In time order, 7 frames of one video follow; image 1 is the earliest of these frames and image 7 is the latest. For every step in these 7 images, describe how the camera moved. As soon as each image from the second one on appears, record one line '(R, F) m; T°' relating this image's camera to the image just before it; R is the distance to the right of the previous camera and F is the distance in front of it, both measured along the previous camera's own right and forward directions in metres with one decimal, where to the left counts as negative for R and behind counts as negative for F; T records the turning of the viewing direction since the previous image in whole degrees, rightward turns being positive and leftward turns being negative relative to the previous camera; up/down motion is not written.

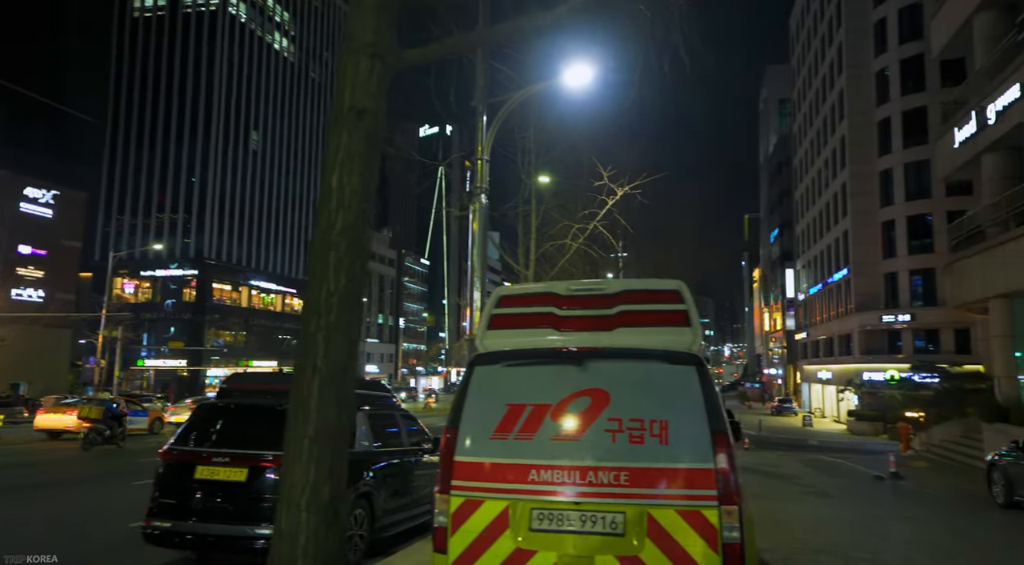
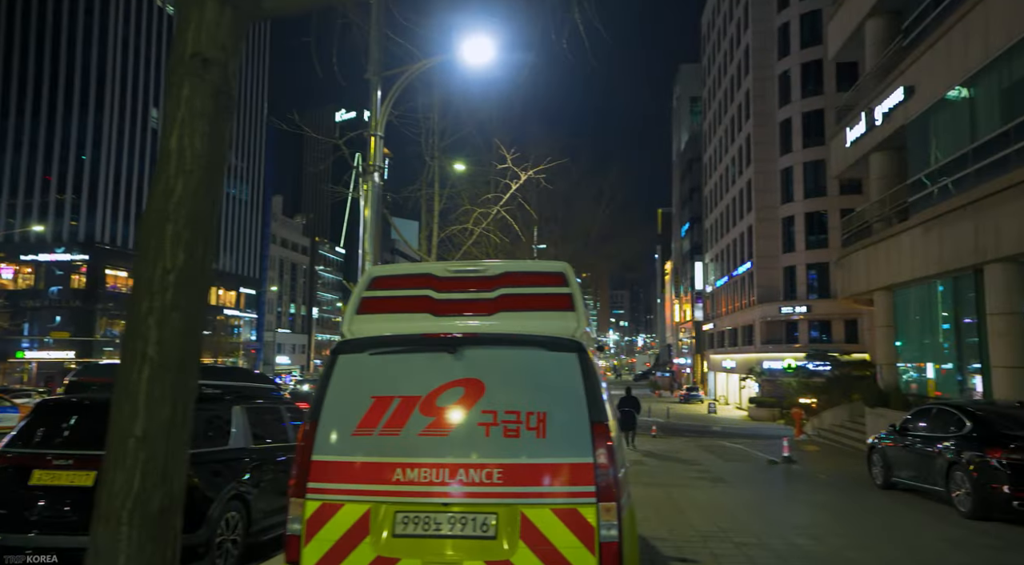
(+0.3, +0.3) m; +7°
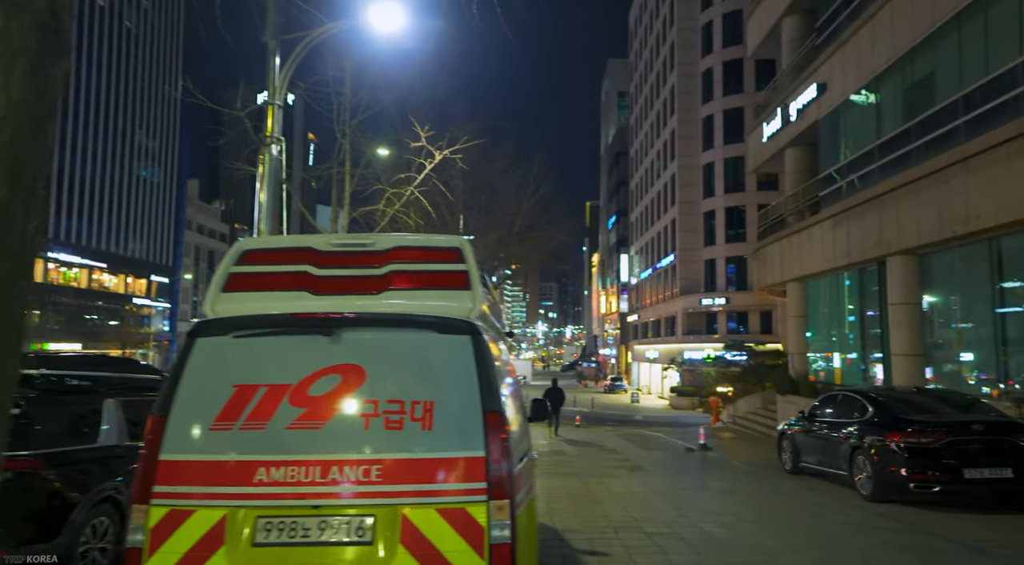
(+0.2, +0.4) m; +6°
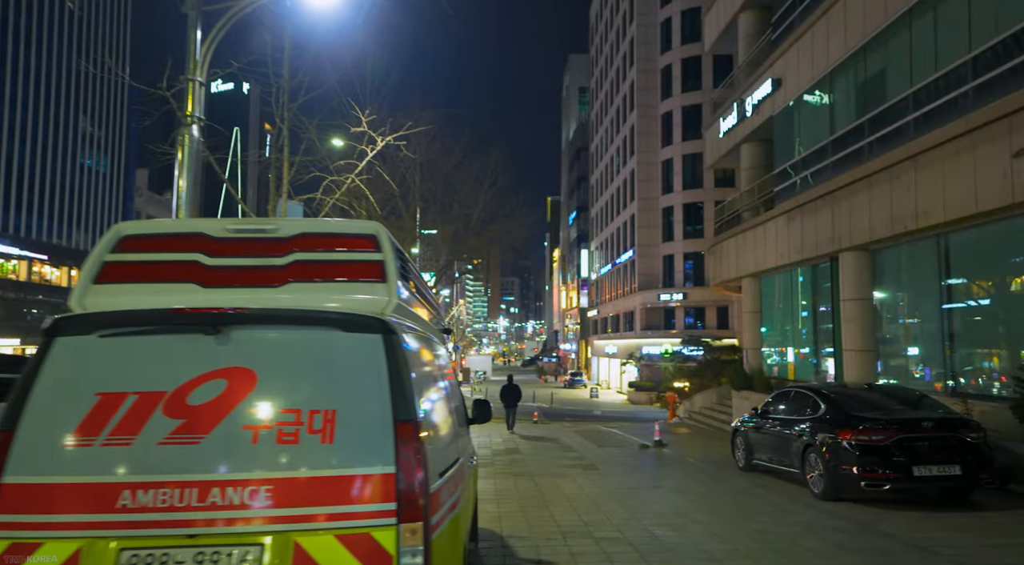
(+0.2, +0.4) m; +3°
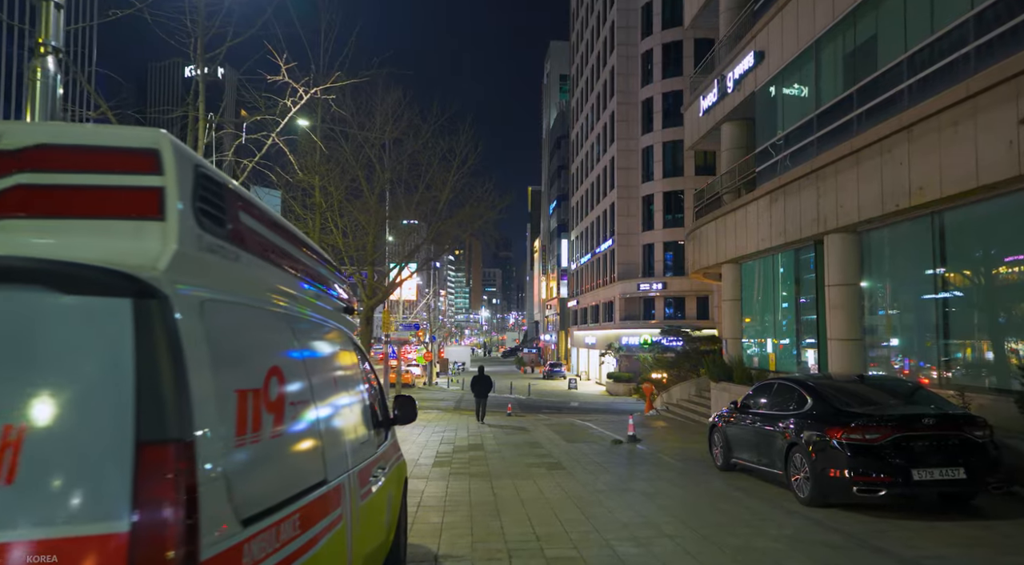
(+0.4, +1.1) m; +2°
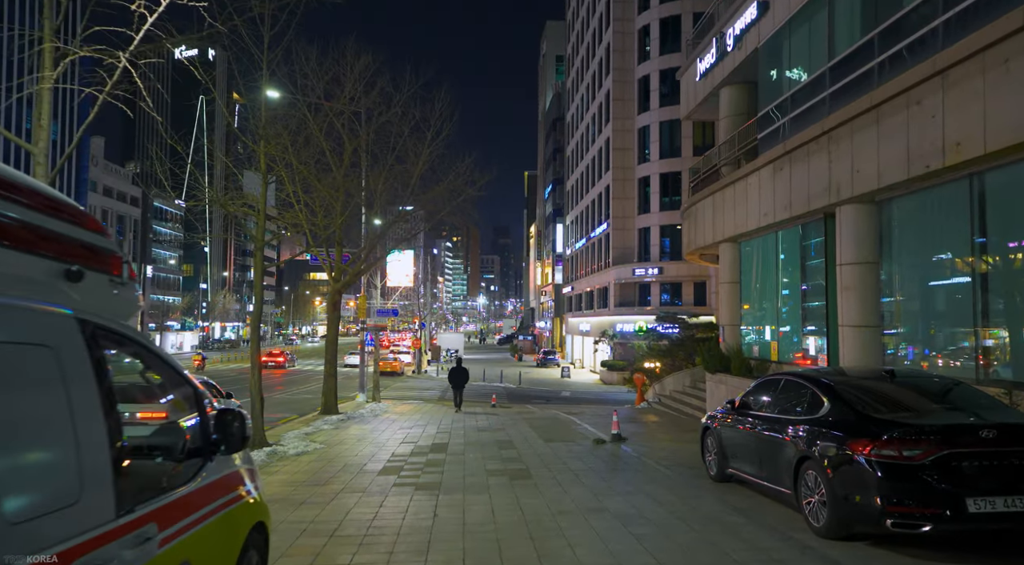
(+0.6, +1.8) m; 0°
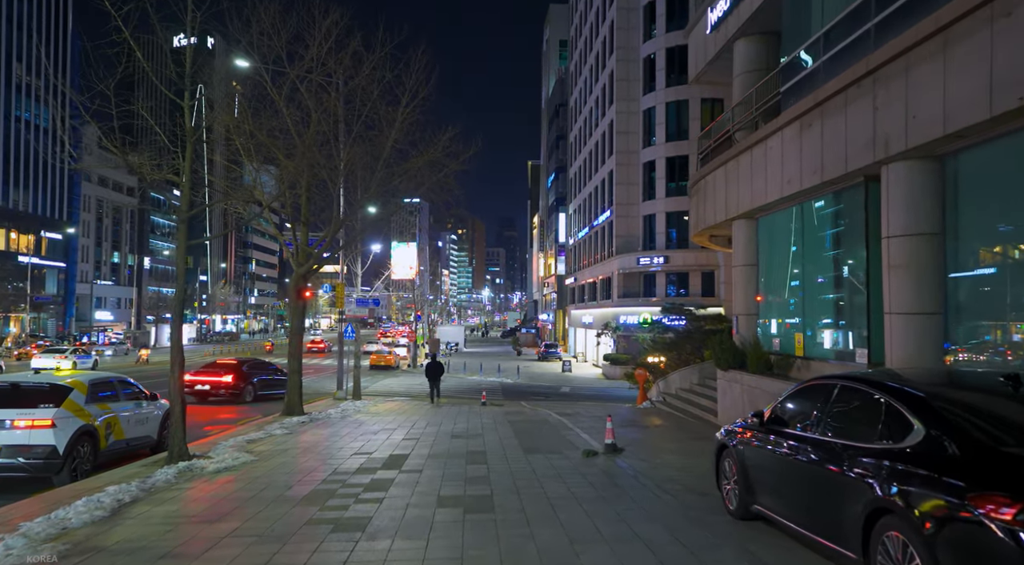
(+0.6, +2.3) m; -1°
